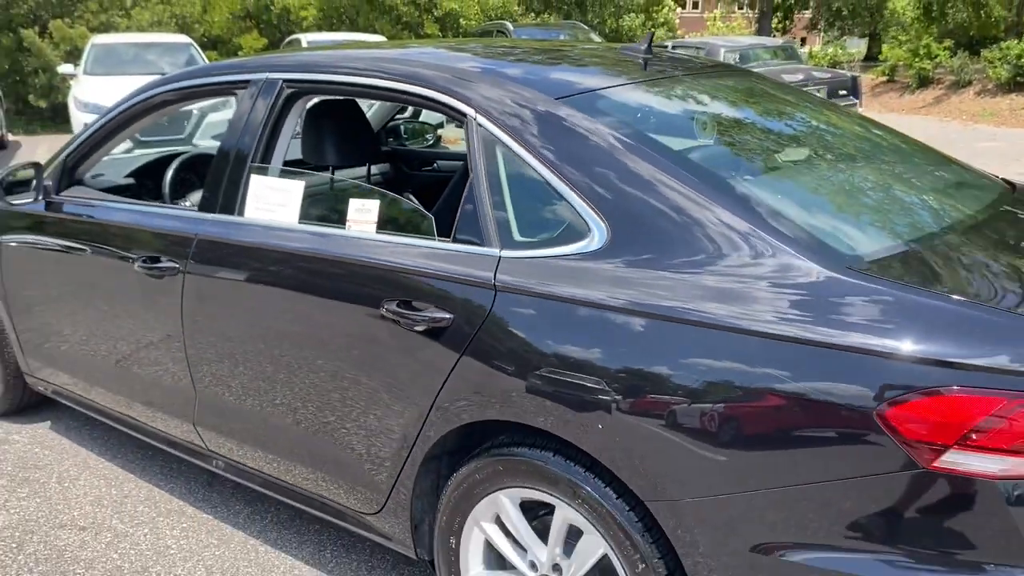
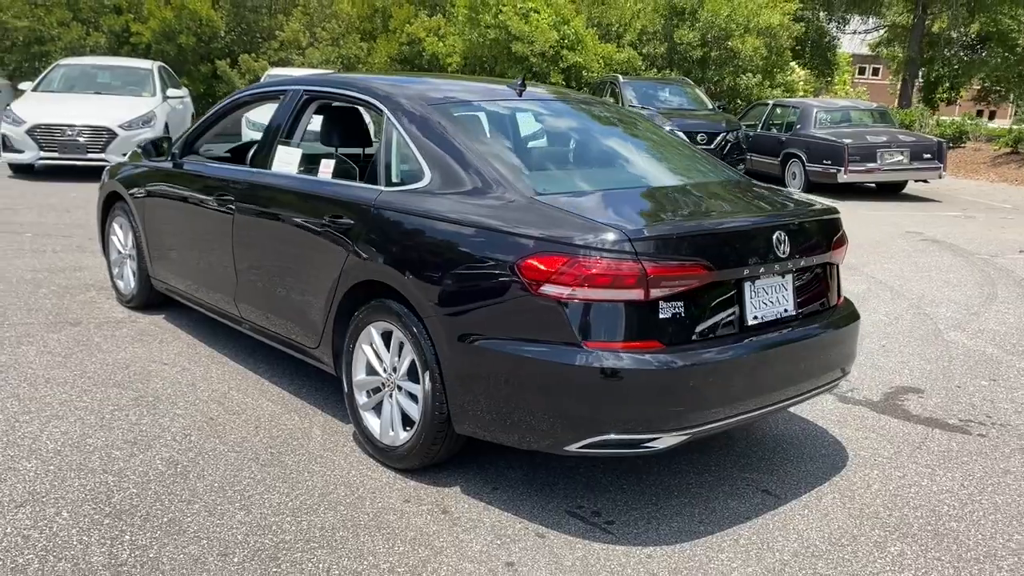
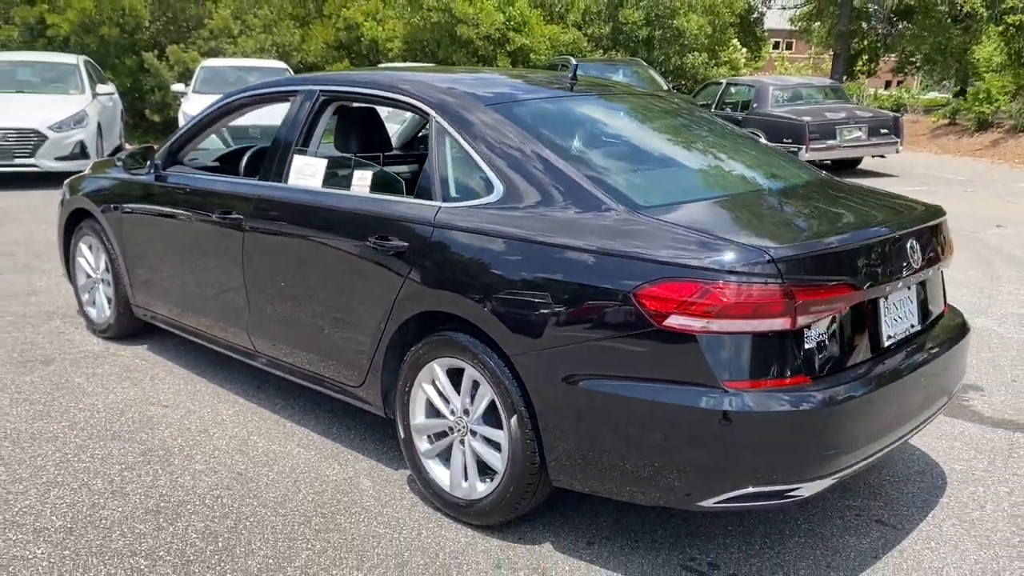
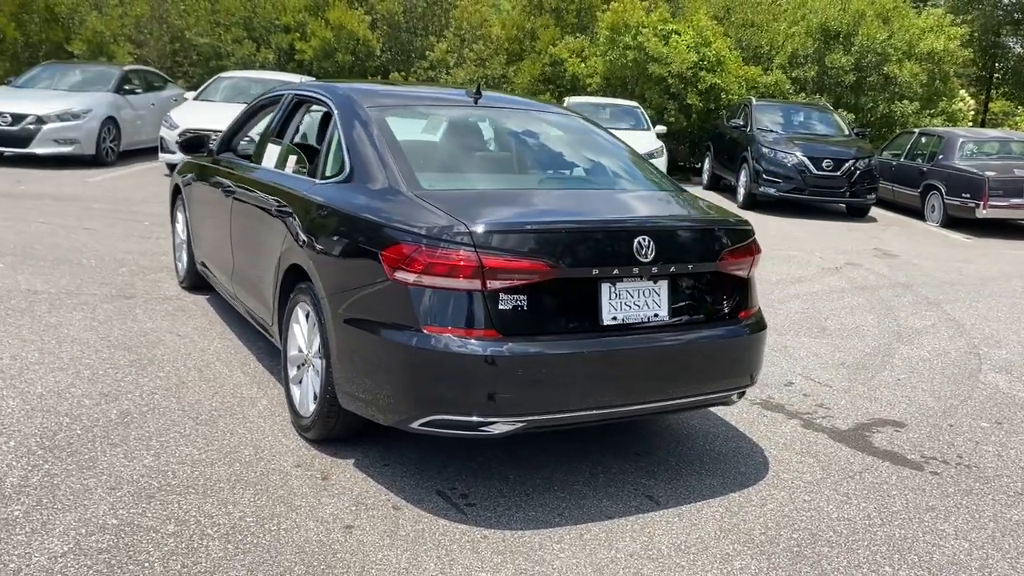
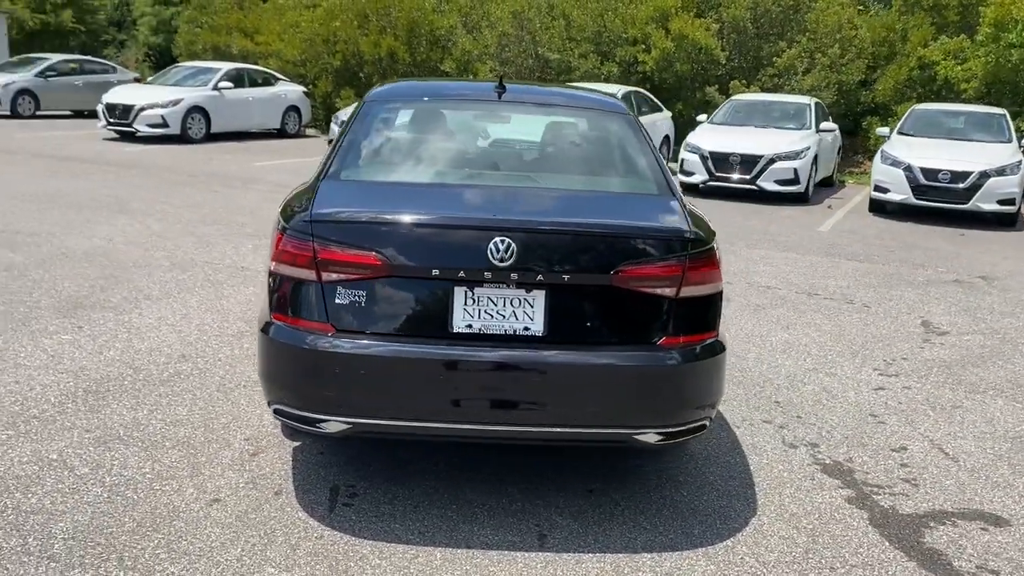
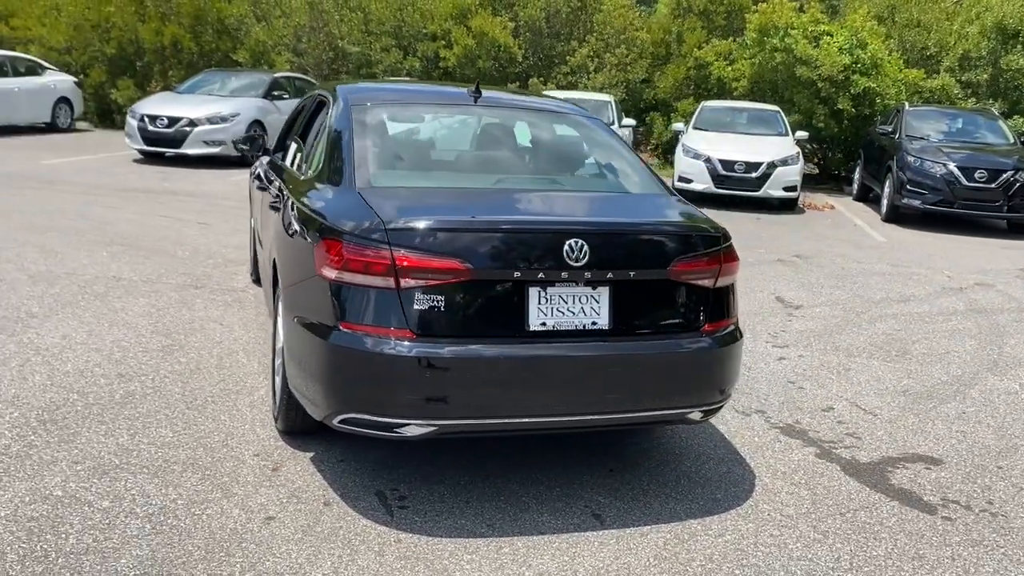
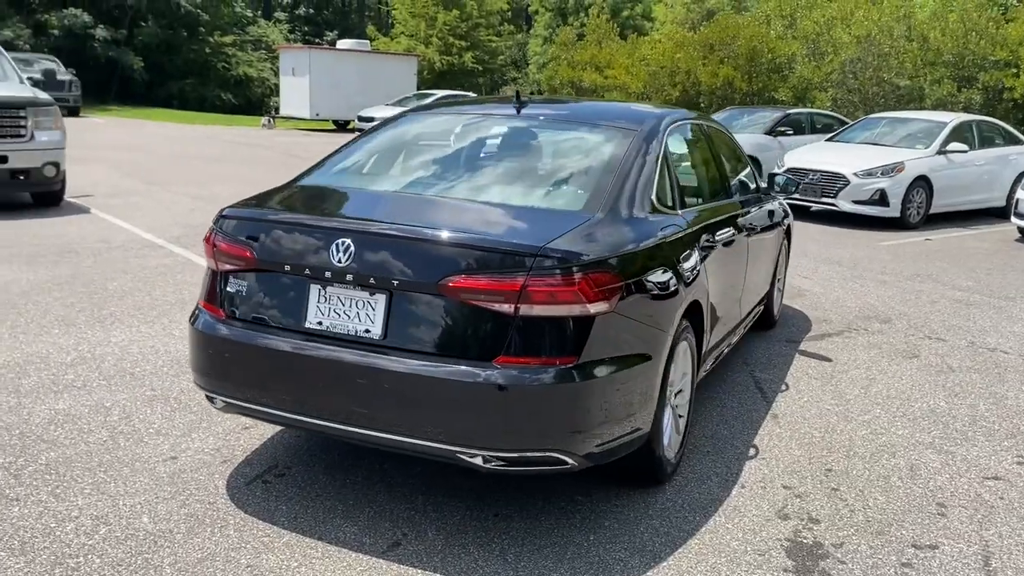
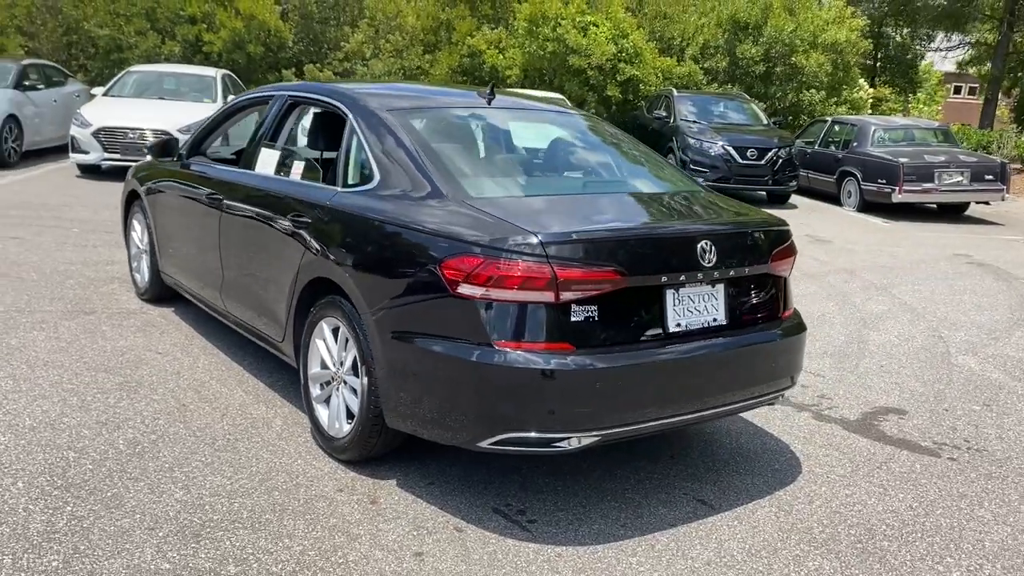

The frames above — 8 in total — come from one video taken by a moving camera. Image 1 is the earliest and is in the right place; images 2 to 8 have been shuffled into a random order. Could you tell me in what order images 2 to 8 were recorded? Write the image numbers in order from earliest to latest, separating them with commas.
3, 2, 8, 4, 6, 5, 7
